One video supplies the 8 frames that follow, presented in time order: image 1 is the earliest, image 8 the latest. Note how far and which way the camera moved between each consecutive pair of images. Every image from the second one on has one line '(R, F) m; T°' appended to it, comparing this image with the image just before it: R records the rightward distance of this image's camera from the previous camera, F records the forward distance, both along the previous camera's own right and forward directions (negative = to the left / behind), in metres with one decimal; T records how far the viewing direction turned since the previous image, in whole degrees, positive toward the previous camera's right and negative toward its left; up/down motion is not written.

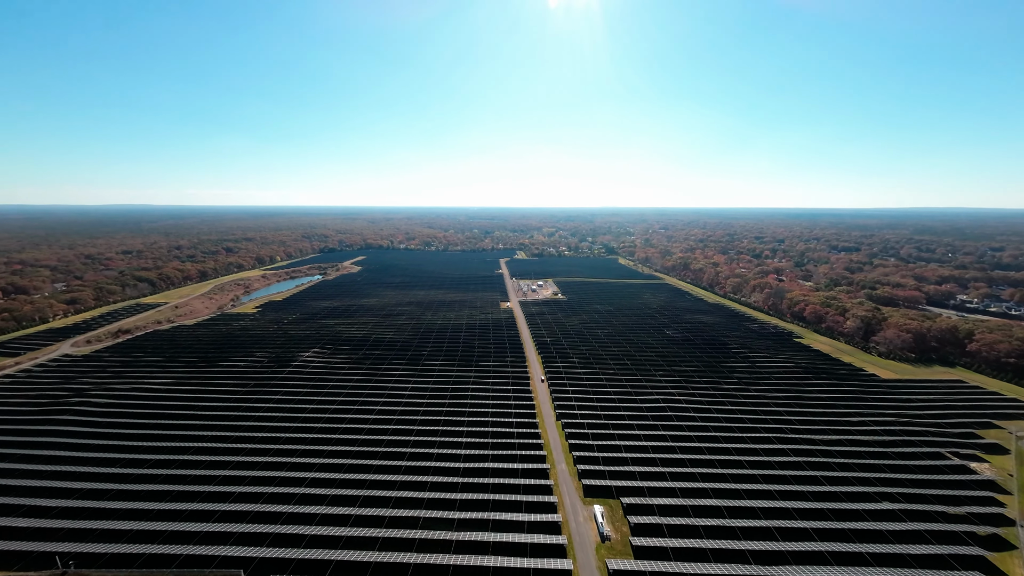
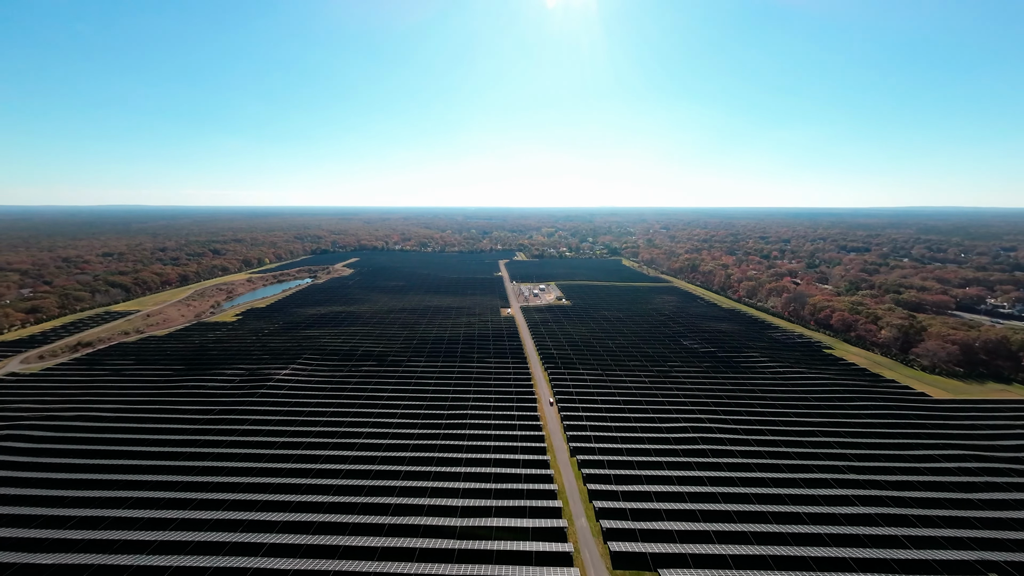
(-0.7, +5.6) m; 0°
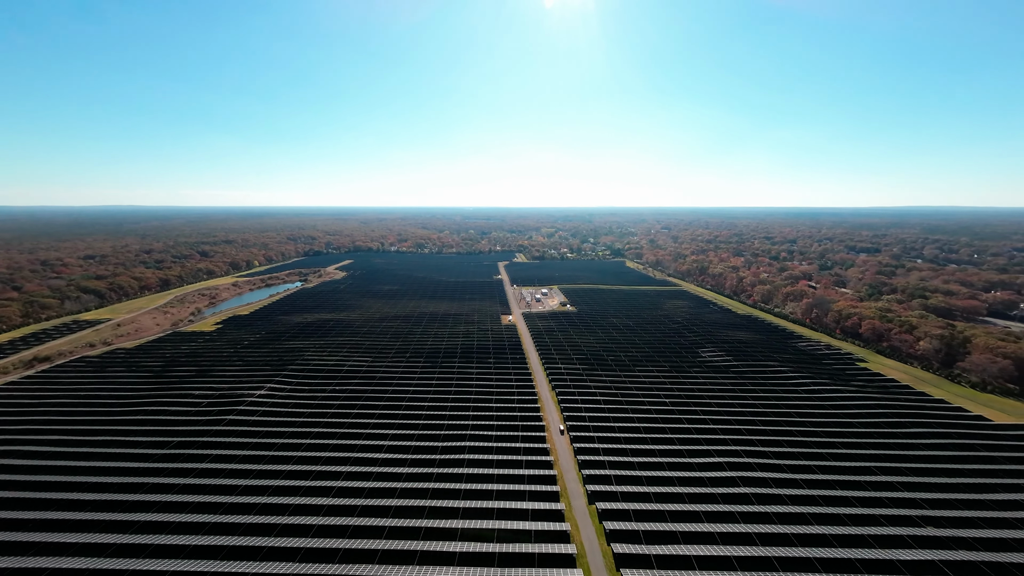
(-0.6, +5.2) m; 0°
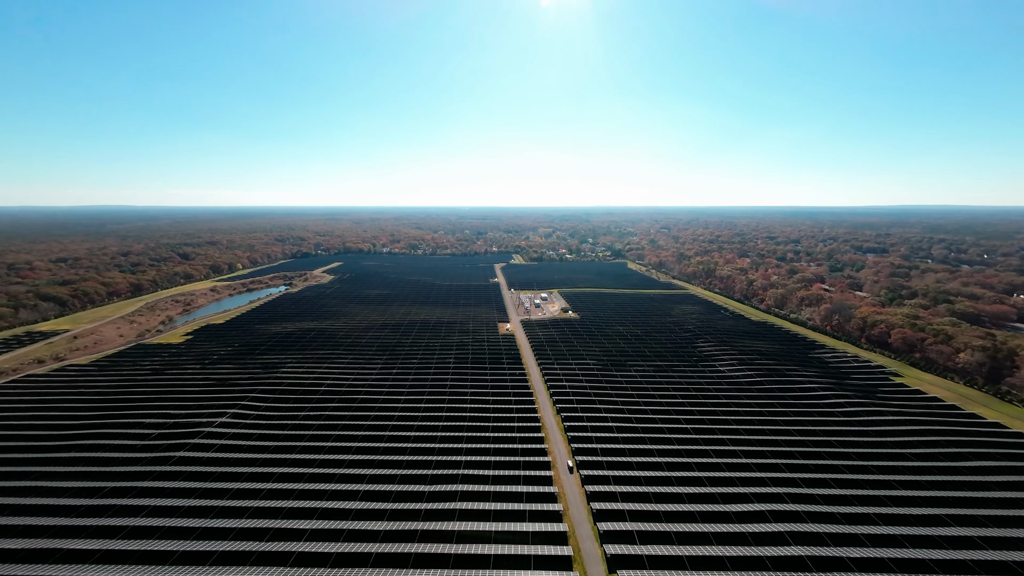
(-0.3, +5.4) m; +1°
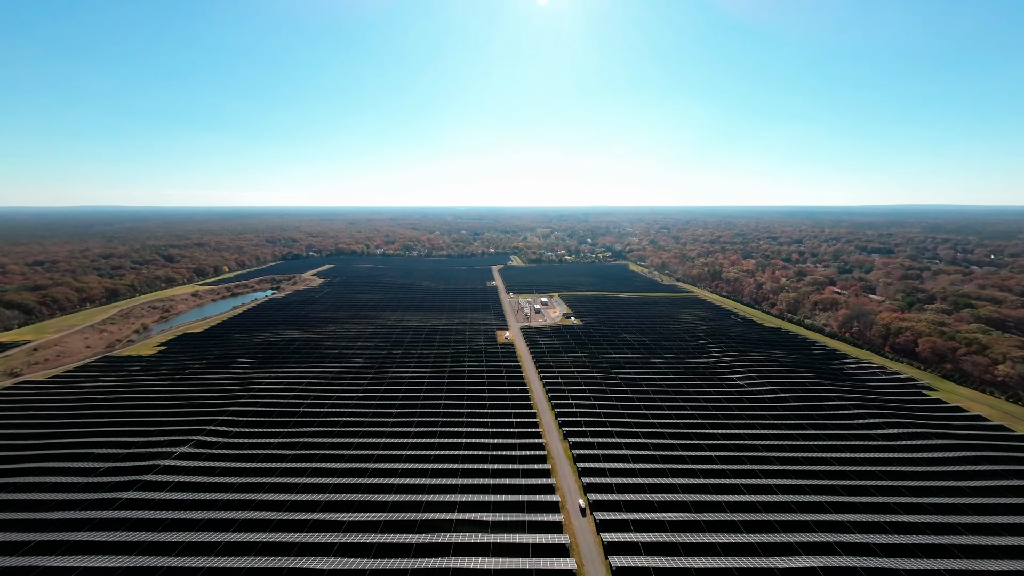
(-0.4, +4.2) m; +1°
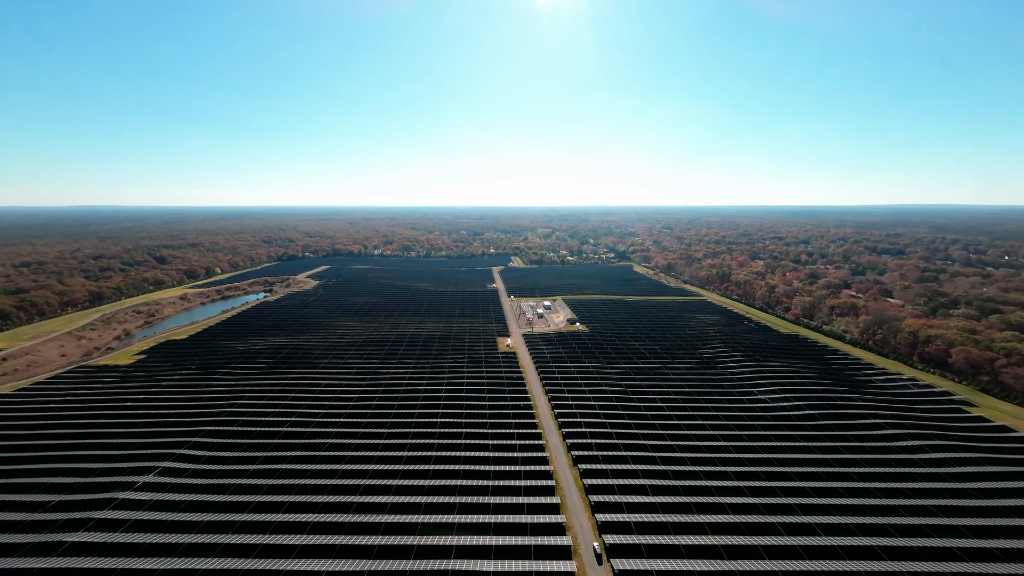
(-0.3, +3.5) m; 0°
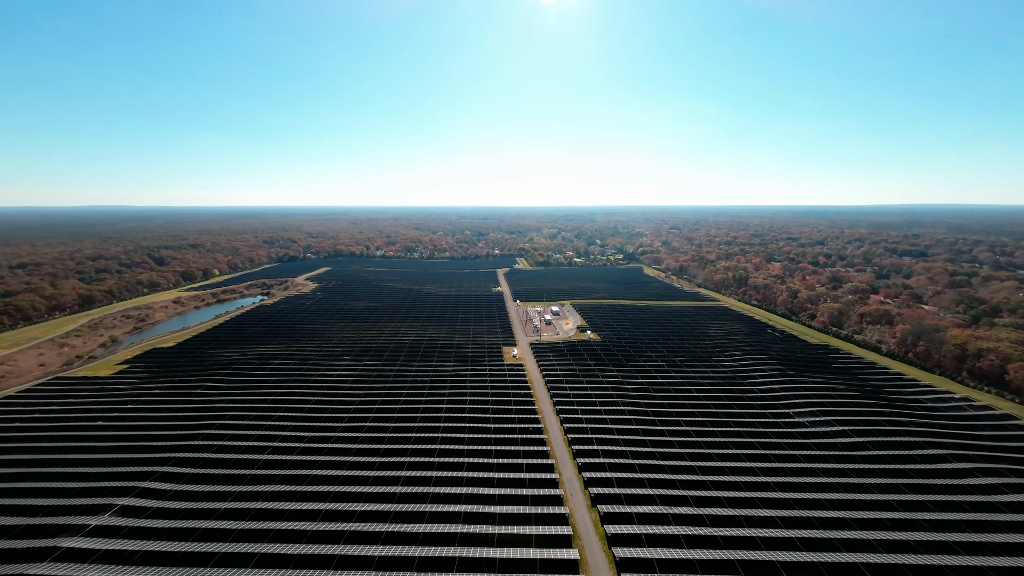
(-0.3, +4.0) m; -1°
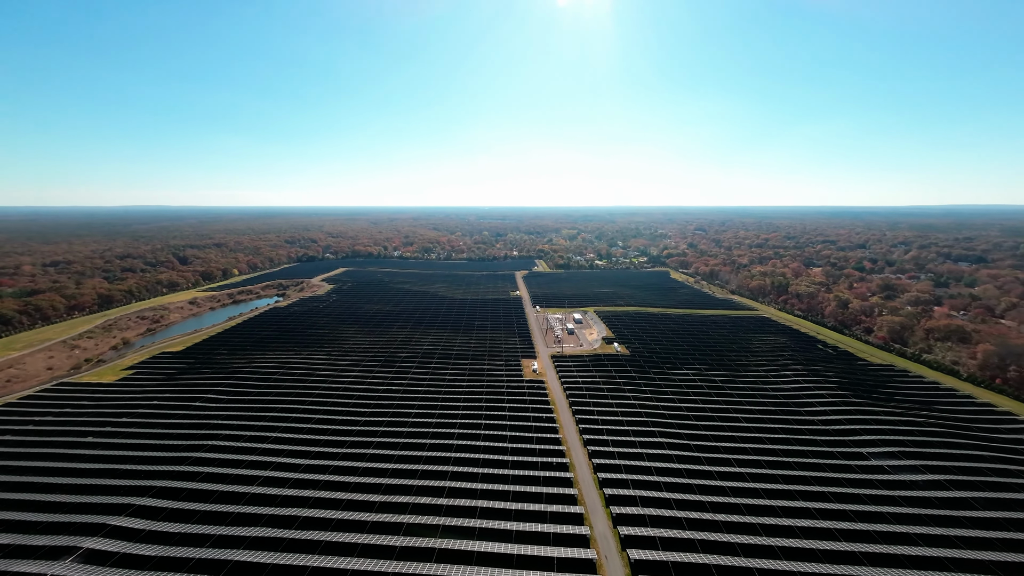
(-0.3, +4.3) m; -3°
